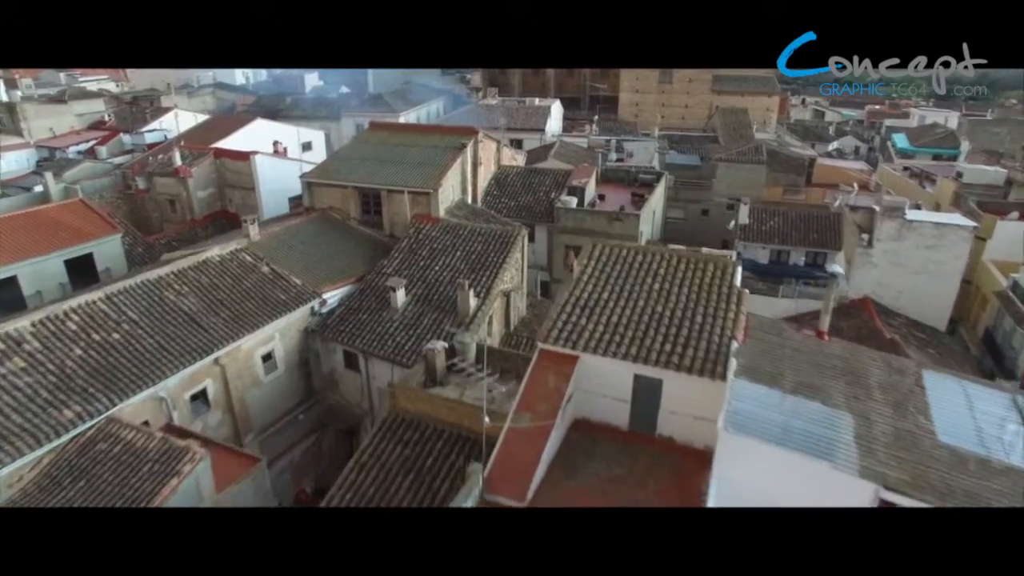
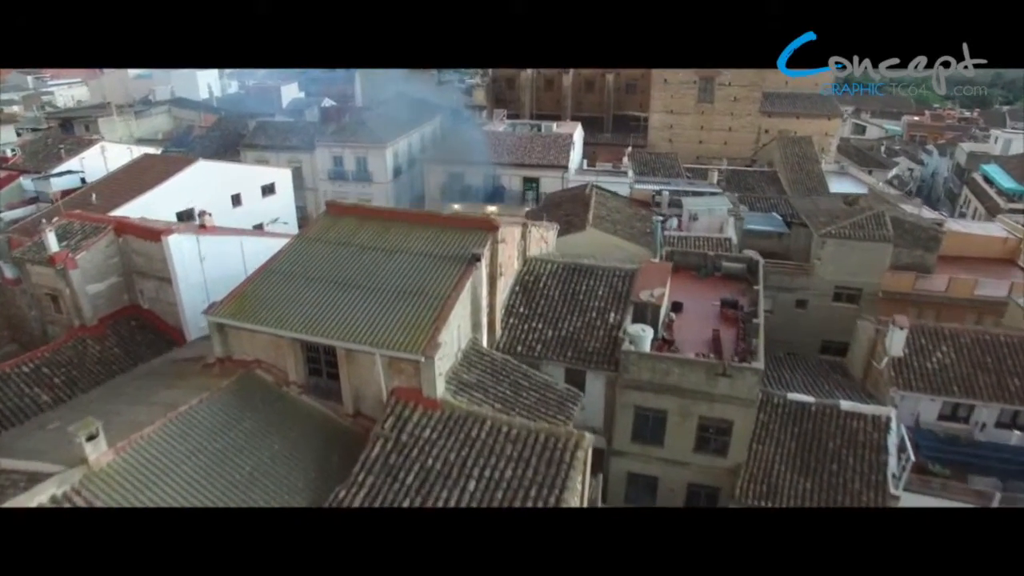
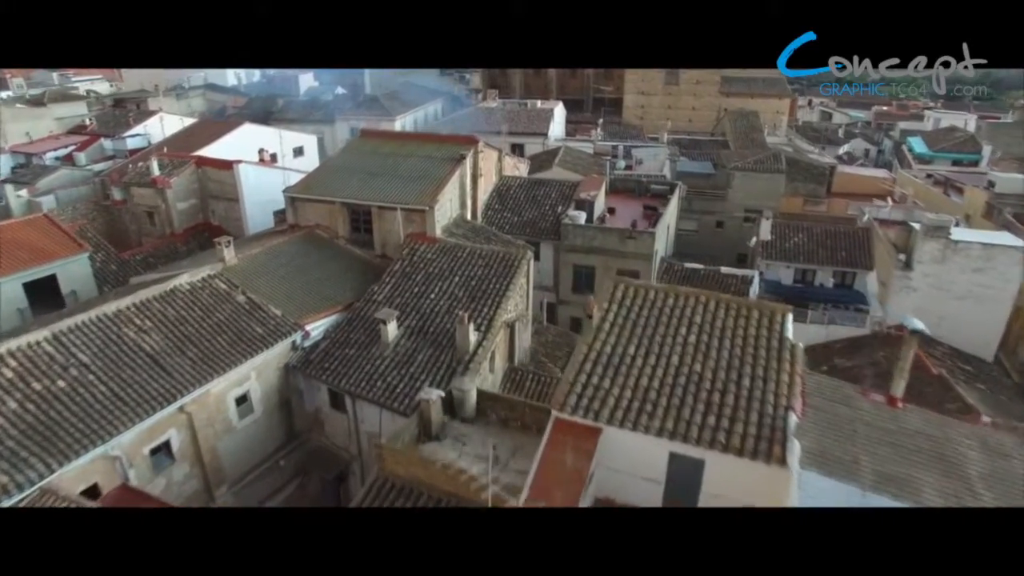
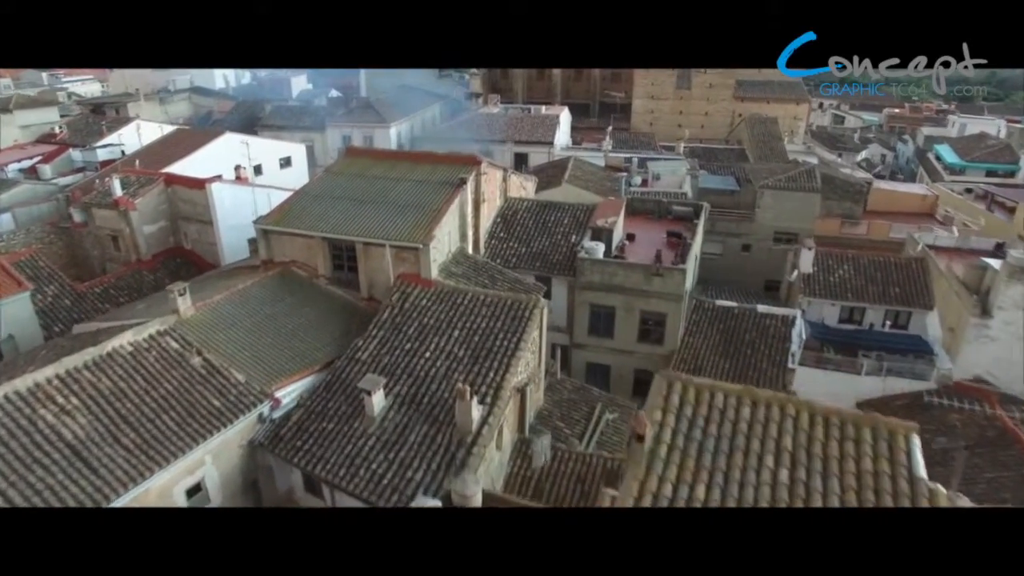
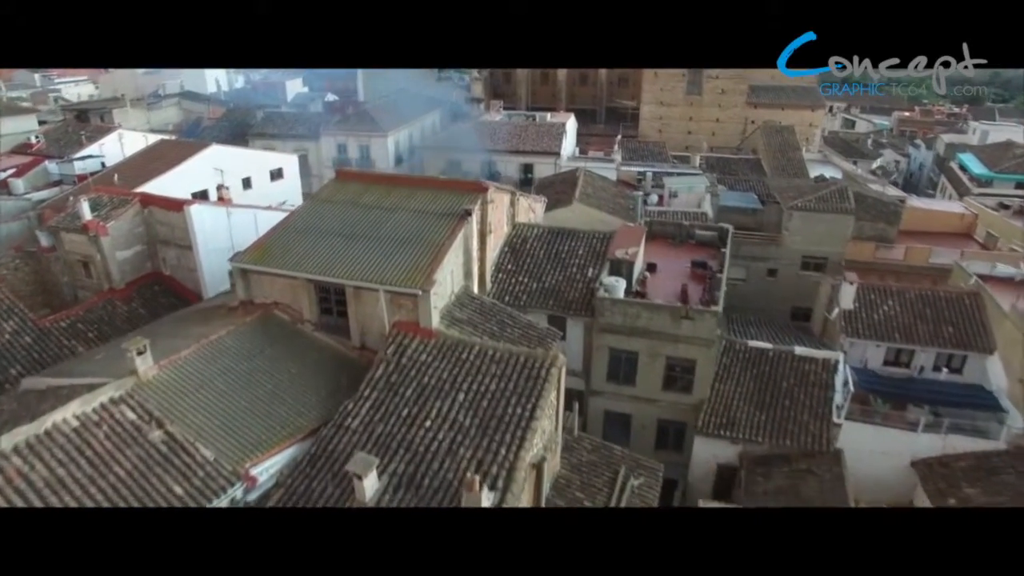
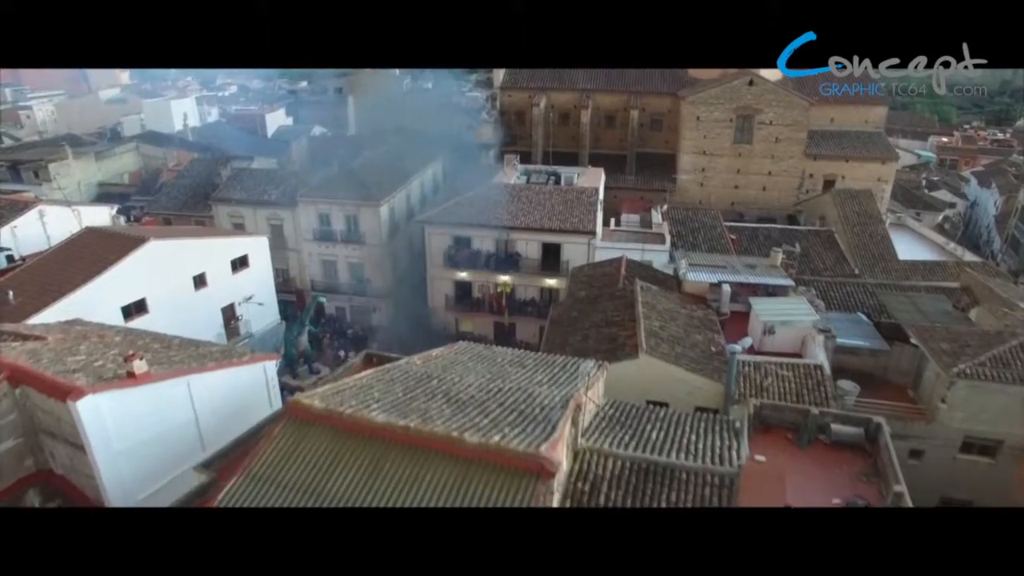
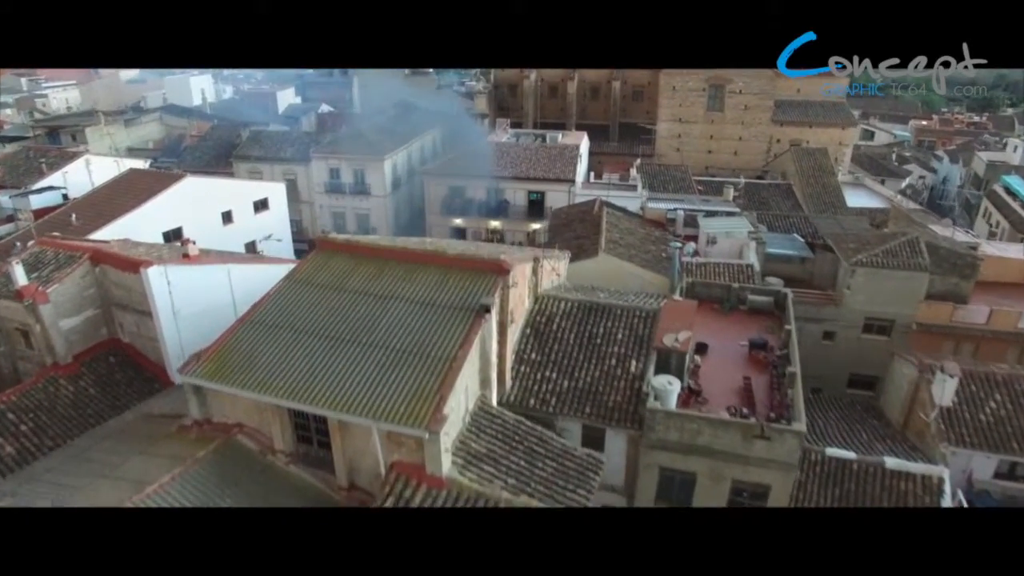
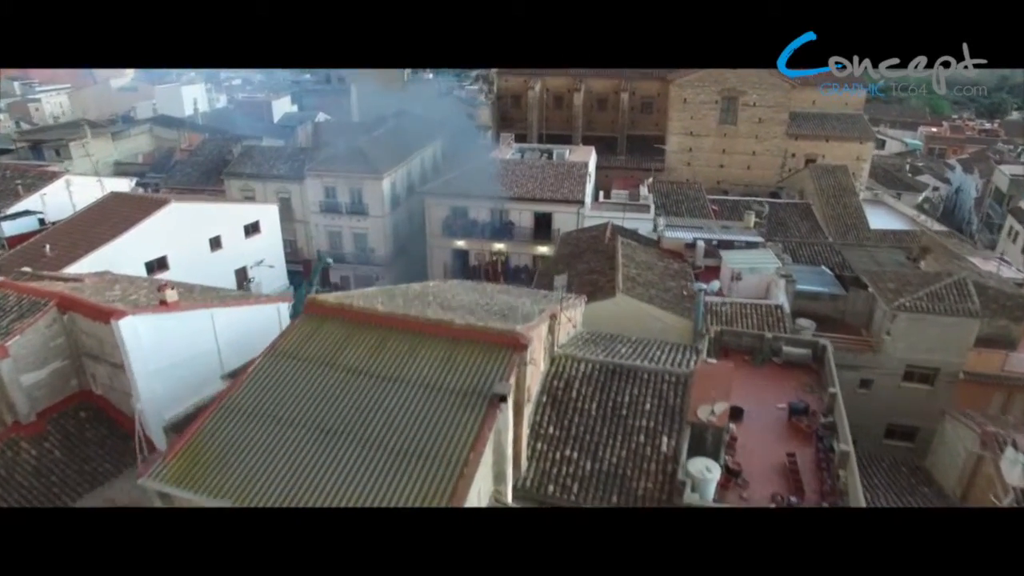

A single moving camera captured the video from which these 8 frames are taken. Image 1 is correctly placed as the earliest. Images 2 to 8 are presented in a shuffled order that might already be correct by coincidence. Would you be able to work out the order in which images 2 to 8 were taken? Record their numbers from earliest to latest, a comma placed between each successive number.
3, 4, 5, 2, 7, 8, 6
